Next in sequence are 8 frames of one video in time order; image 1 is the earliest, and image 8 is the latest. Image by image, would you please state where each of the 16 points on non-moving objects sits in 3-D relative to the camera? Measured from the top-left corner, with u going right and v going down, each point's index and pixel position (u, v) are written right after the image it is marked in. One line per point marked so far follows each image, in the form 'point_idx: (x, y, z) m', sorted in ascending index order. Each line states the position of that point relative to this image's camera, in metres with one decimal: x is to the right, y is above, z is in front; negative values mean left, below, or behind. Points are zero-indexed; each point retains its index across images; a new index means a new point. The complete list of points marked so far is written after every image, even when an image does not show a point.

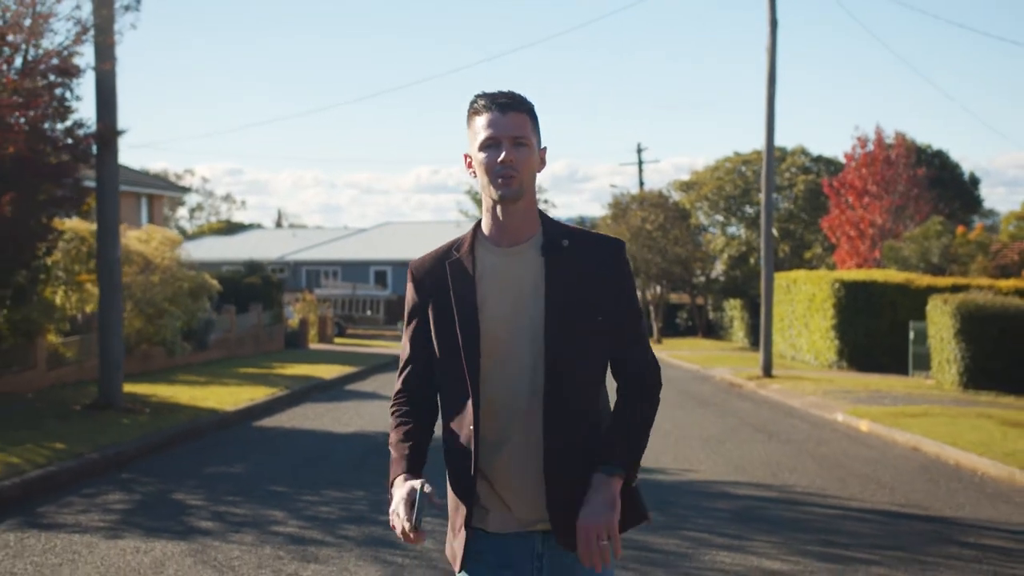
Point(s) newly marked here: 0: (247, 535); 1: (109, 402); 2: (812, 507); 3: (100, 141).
0: (-1.7, -1.6, +8.1) m
1: (-4.8, -1.3, +14.7) m
2: (+2.4, -1.8, +9.9) m
3: (-4.7, +1.7, +14.2) m
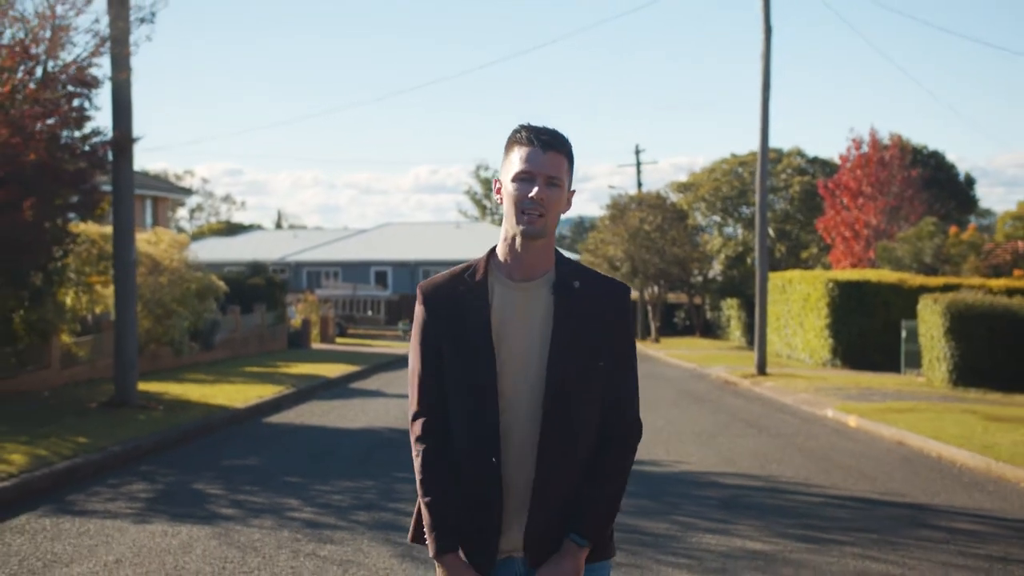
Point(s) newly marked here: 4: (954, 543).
0: (-1.7, -1.6, +8.6) m
1: (-4.8, -1.4, +15.3) m
2: (+2.4, -1.8, +10.5) m
3: (-4.7, +1.7, +14.8) m
4: (+3.0, -1.7, +8.3) m
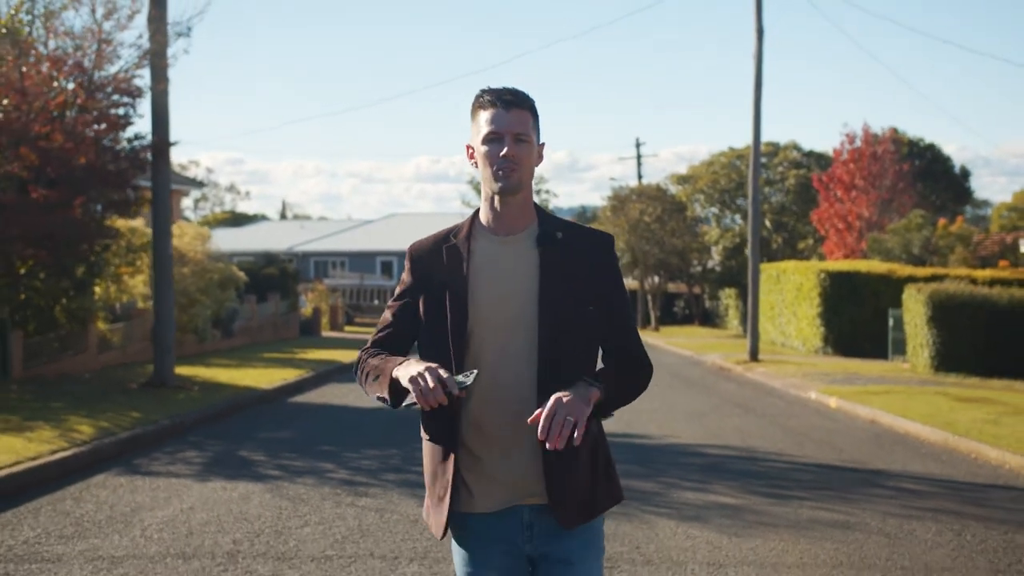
0: (-1.7, -1.6, +10.0) m
1: (-4.7, -1.2, +16.7) m
2: (+2.5, -1.7, +11.9) m
3: (-4.7, +1.8, +16.1) m
4: (+3.0, -1.6, +9.7) m
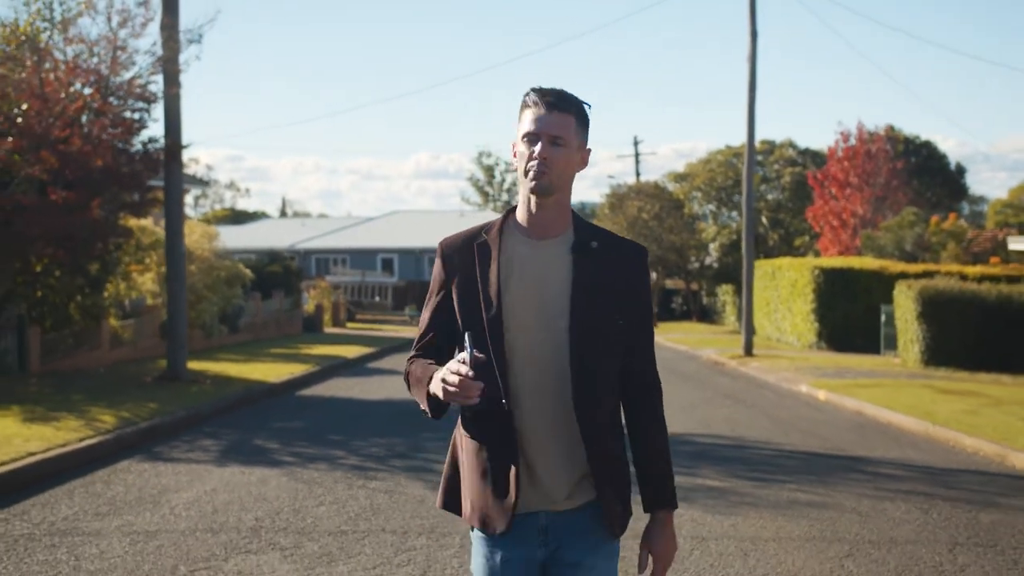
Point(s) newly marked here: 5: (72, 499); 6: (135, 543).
0: (-1.7, -1.5, +10.7) m
1: (-4.7, -1.2, +17.3) m
2: (+2.5, -1.6, +12.6) m
3: (-4.7, +1.8, +16.8) m
4: (+3.0, -1.6, +10.3) m
5: (-3.0, -1.5, +8.5) m
6: (-2.2, -1.5, +7.2) m
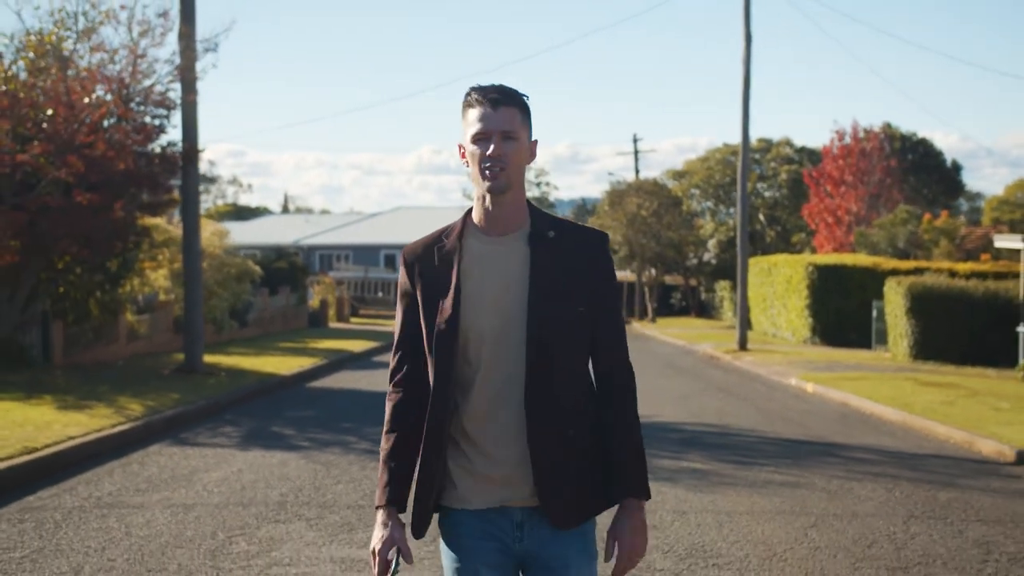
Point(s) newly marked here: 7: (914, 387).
0: (-1.7, -1.5, +11.6) m
1: (-4.7, -1.2, +18.2) m
2: (+2.5, -1.6, +13.4) m
3: (-4.7, +1.9, +17.6) m
4: (+3.0, -1.6, +11.2) m
5: (-3.0, -1.4, +9.3) m
6: (-2.2, -1.5, +8.1) m
7: (+6.2, -1.5, +19.0) m
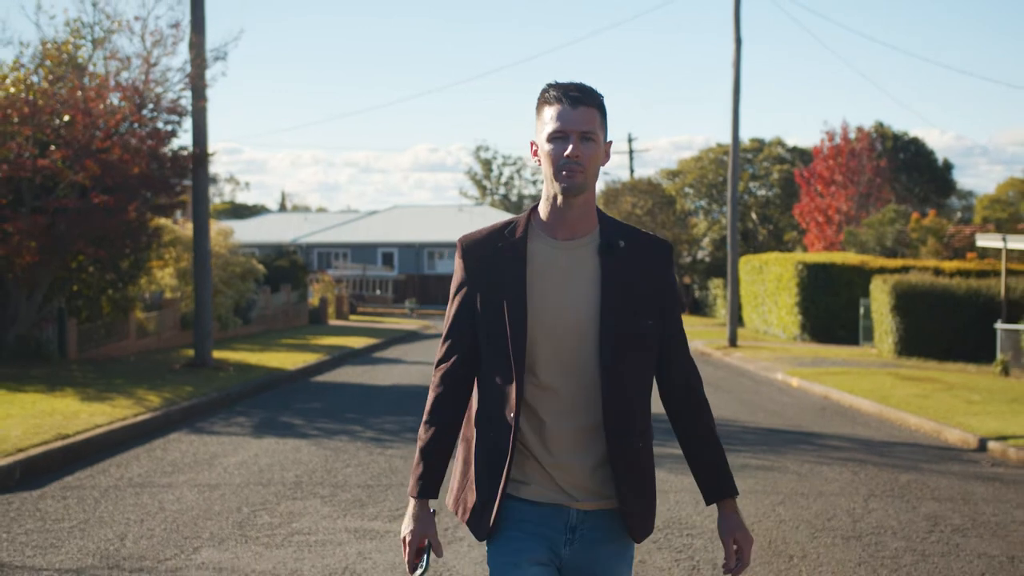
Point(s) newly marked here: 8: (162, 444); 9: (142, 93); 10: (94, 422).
0: (-1.7, -1.5, +12.4) m
1: (-4.8, -1.1, +19.0) m
2: (+2.4, -1.6, +14.2) m
3: (-4.7, +1.9, +18.4) m
4: (+3.0, -1.6, +12.0) m
5: (-3.1, -1.4, +10.1) m
6: (-2.2, -1.5, +8.9) m
7: (+6.1, -1.5, +19.8) m
8: (-3.2, -1.4, +11.2) m
9: (-5.3, +2.8, +17.4) m
10: (-3.9, -1.3, +11.5) m
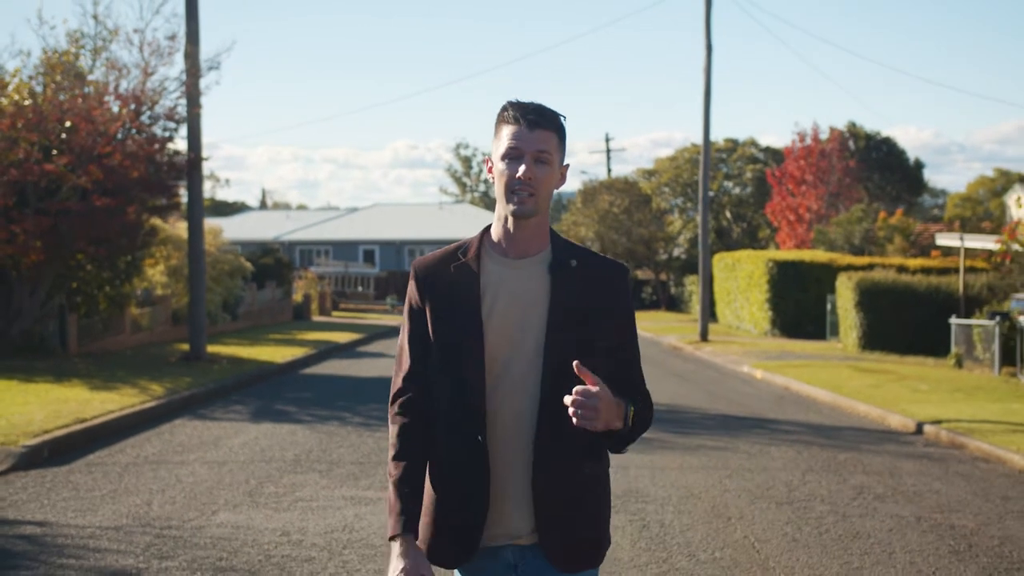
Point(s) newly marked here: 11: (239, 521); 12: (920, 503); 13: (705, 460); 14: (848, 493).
0: (-1.9, -1.5, +13.4) m
1: (-5.1, -1.1, +20.0) m
2: (+2.2, -1.6, +15.4) m
3: (-5.1, +1.9, +19.5) m
4: (+2.7, -1.6, +13.2) m
5: (-3.3, -1.4, +11.2) m
6: (-2.4, -1.5, +9.9) m
7: (+5.8, -1.4, +21.0) m
8: (-3.4, -1.4, +12.2) m
9: (-5.6, +2.8, +18.4) m
10: (-4.2, -1.2, +12.6) m
11: (-1.7, -1.5, +7.8) m
12: (+3.0, -1.6, +9.0) m
13: (+1.7, -1.5, +11.0) m
14: (+2.5, -1.6, +9.3) m
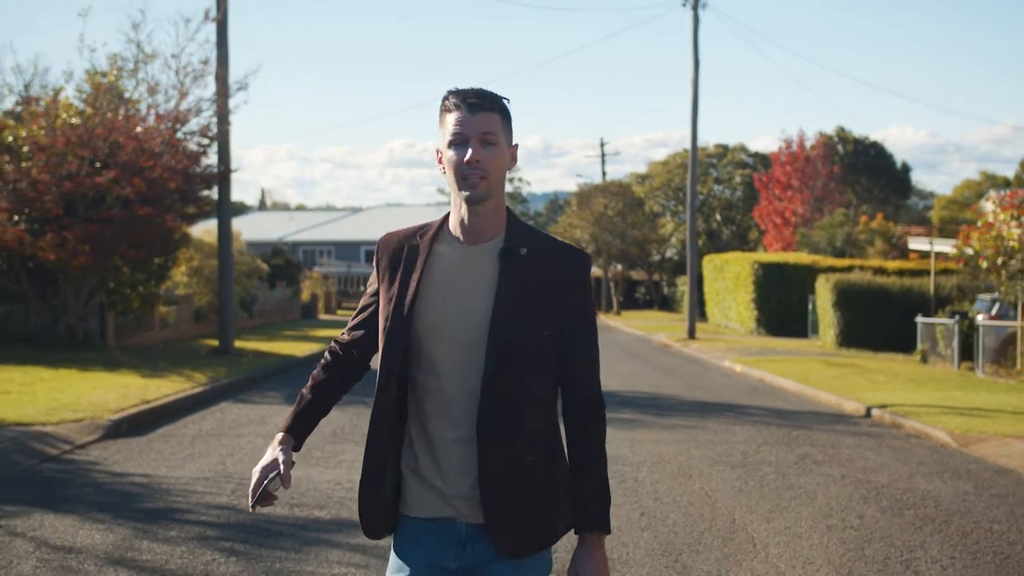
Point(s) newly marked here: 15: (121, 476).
0: (-1.9, -1.5, +15.4) m
1: (-5.1, -1.1, +22.0) m
2: (+2.2, -1.6, +17.4) m
3: (-5.1, +1.9, +21.4) m
4: (+2.8, -1.6, +15.2) m
5: (-3.2, -1.4, +13.2) m
6: (-2.4, -1.5, +11.9) m
7: (+5.8, -1.5, +23.0) m
8: (-3.4, -1.4, +14.2) m
9: (-5.6, +2.8, +20.4) m
10: (-4.1, -1.2, +14.5) m
11: (-1.7, -1.5, +9.8) m
12: (+3.0, -1.6, +11.0) m
13: (+1.7, -1.6, +13.0) m
14: (+2.6, -1.6, +11.3) m
15: (-3.0, -1.4, +9.4) m
